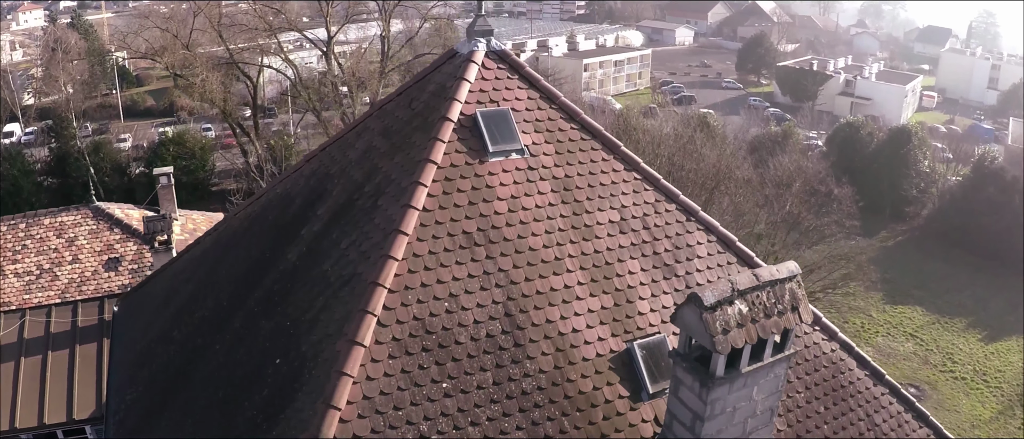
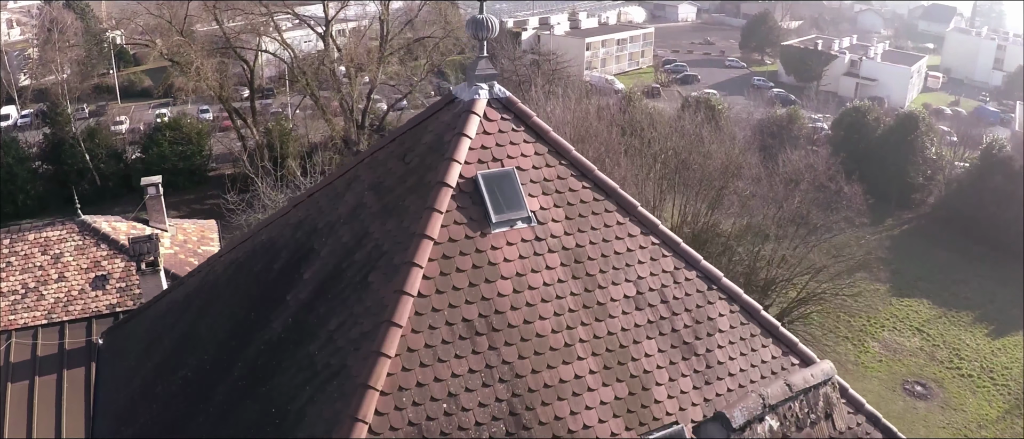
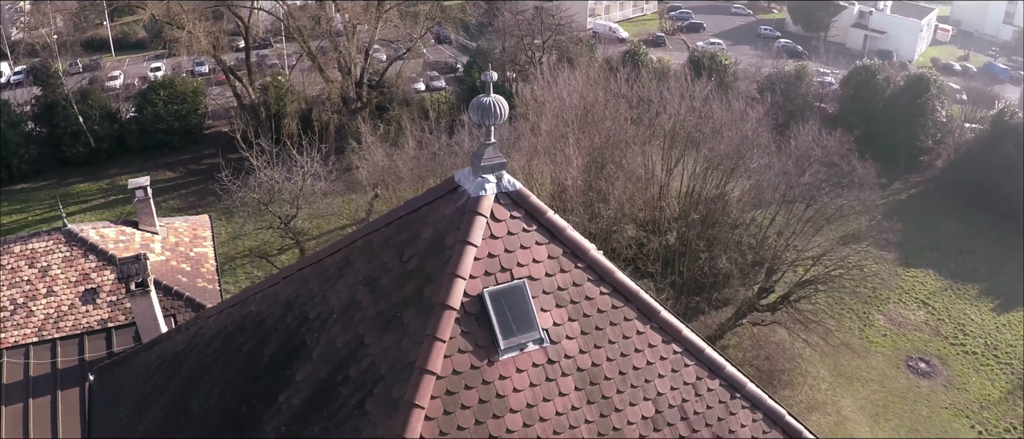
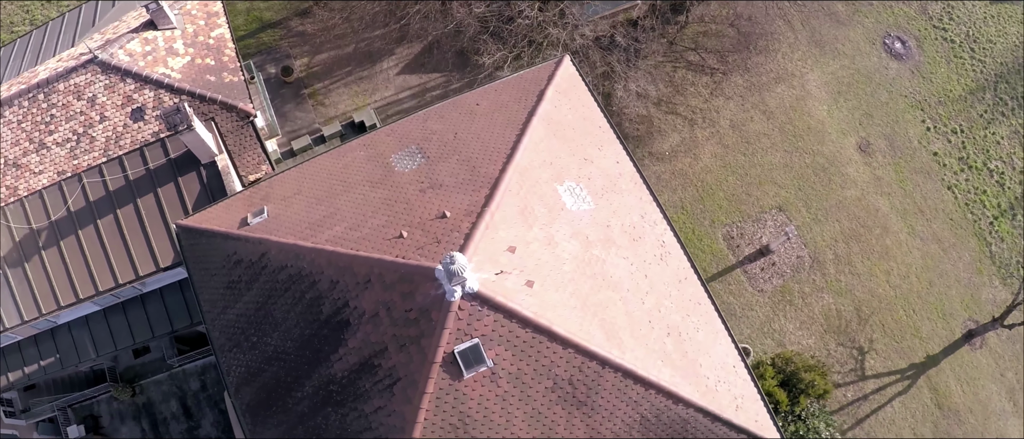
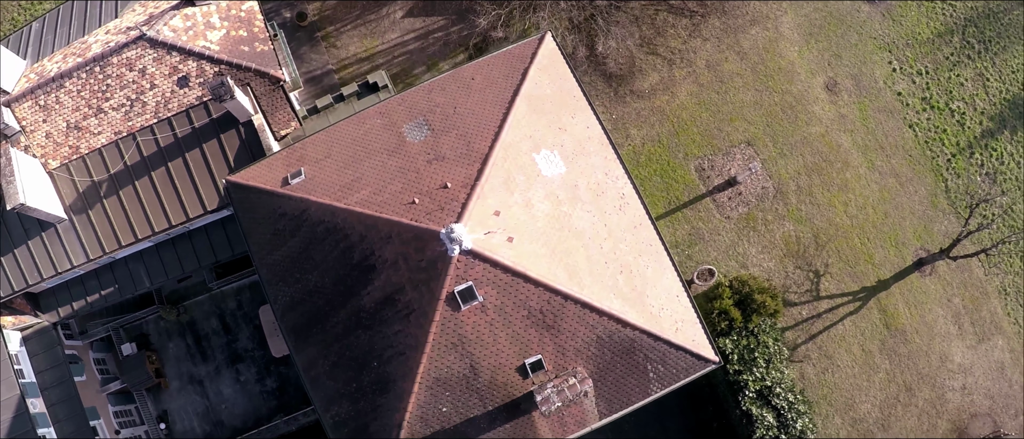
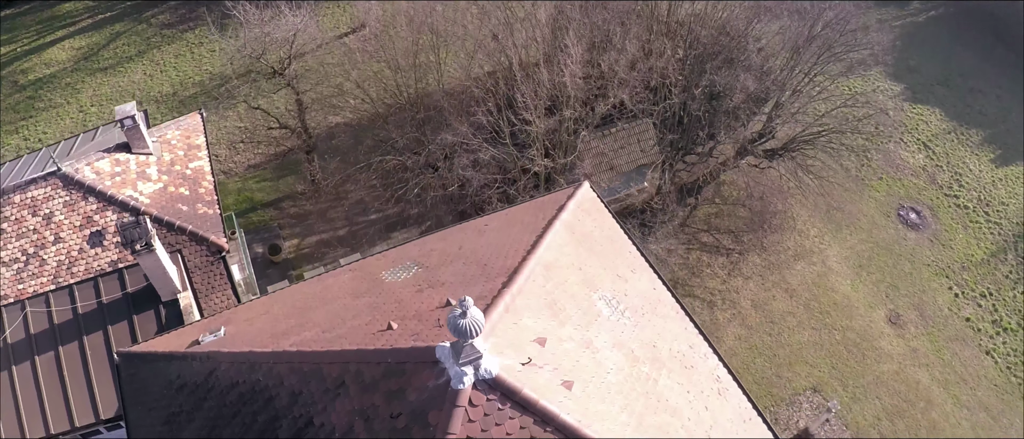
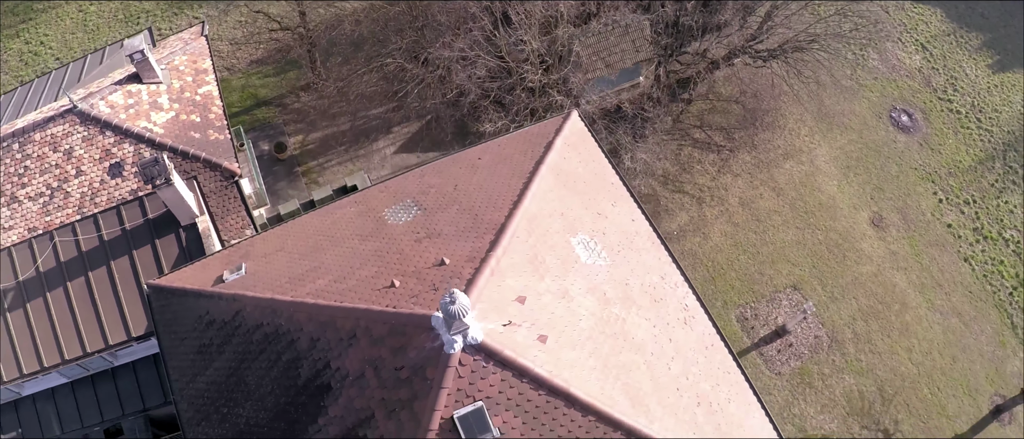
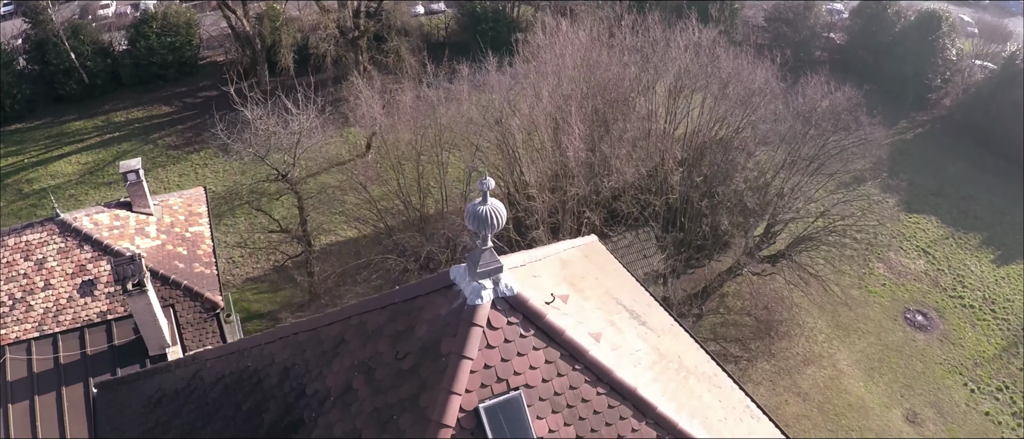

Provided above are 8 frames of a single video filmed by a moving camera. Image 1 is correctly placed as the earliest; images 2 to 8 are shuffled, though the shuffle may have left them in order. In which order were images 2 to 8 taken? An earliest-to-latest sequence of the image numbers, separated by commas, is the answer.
2, 3, 8, 6, 7, 4, 5
